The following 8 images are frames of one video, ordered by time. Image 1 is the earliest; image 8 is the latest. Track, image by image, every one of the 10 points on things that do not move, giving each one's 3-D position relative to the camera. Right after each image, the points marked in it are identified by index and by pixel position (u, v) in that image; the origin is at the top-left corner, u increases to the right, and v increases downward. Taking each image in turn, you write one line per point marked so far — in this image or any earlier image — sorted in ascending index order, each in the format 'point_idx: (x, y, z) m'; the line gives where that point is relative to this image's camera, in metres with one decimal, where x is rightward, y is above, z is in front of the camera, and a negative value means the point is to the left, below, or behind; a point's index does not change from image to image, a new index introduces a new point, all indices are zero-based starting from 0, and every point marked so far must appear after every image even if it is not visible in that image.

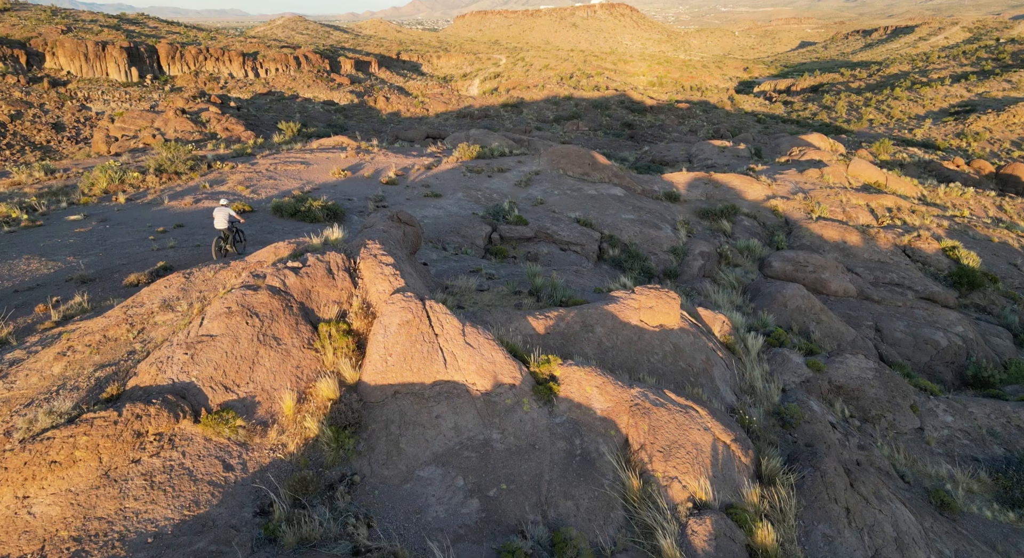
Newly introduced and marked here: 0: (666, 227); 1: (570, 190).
0: (+4.8, +1.5, +17.9) m
1: (+1.9, +2.9, +19.6) m
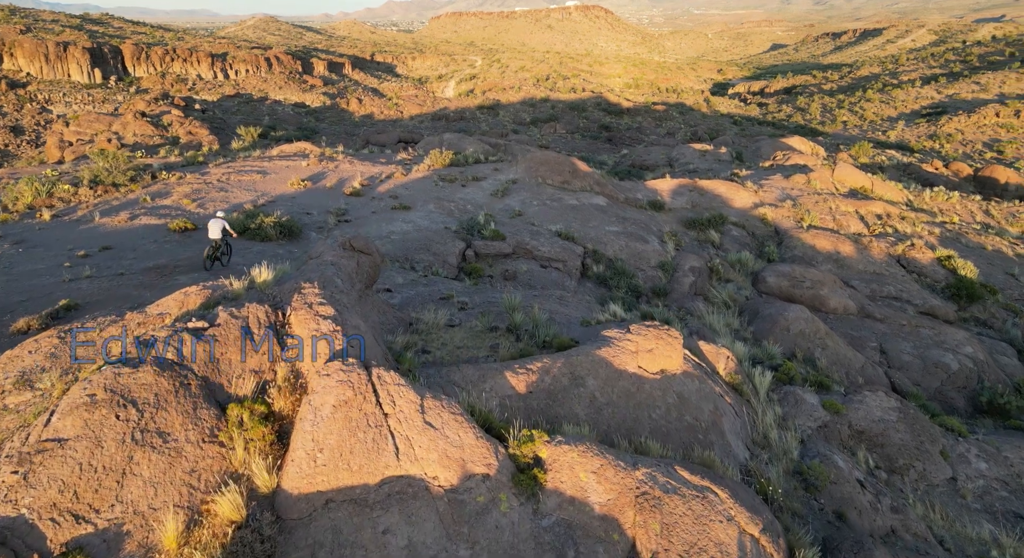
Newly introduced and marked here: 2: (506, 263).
0: (+4.1, +1.1, +16.7) m
1: (+1.2, +2.4, +18.4) m
2: (-0.2, +0.3, +14.3) m
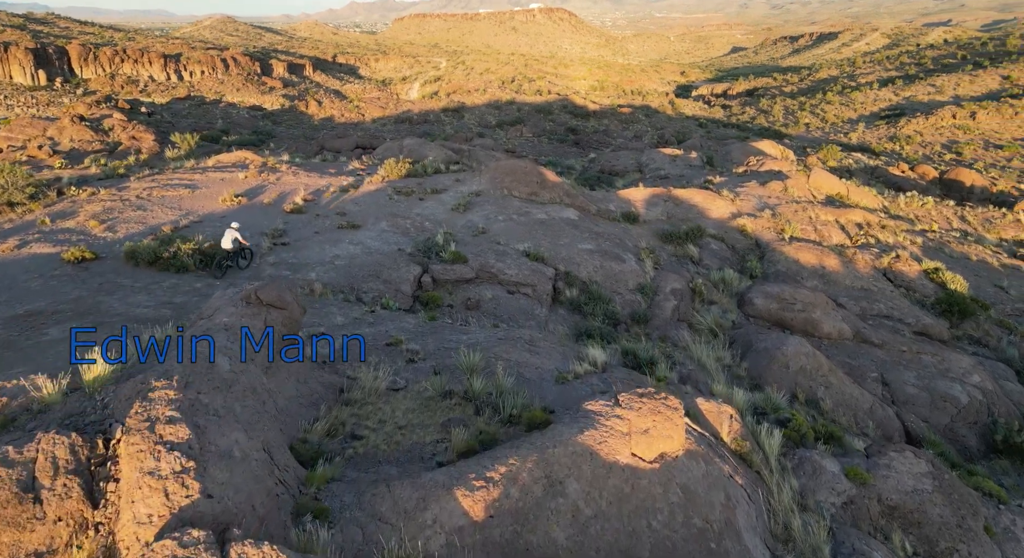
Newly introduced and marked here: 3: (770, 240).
0: (+3.1, +0.5, +15.3) m
1: (+0.1, +1.8, +16.8) m
2: (-1.0, -0.3, +12.7) m
3: (+8.2, +1.2, +18.9) m
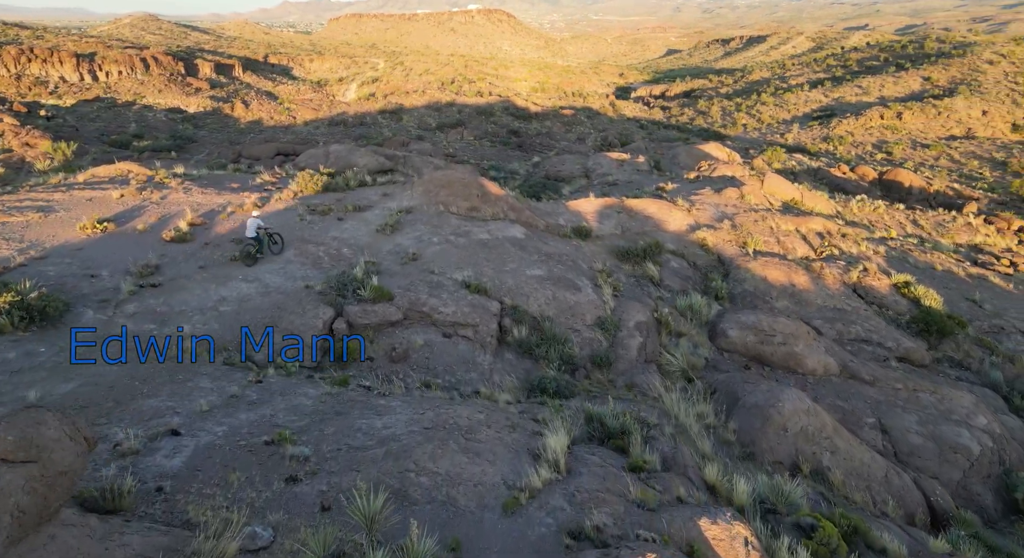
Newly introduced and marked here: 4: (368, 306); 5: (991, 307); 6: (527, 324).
0: (+1.7, -0.1, +13.3) m
1: (-1.5, +1.0, +14.5) m
2: (-2.1, -1.0, +10.3) m
3: (+6.5, +0.7, +17.3) m
4: (-2.6, -0.5, +10.6) m
5: (+13.1, -0.8, +16.2) m
6: (+0.3, -0.9, +11.6) m
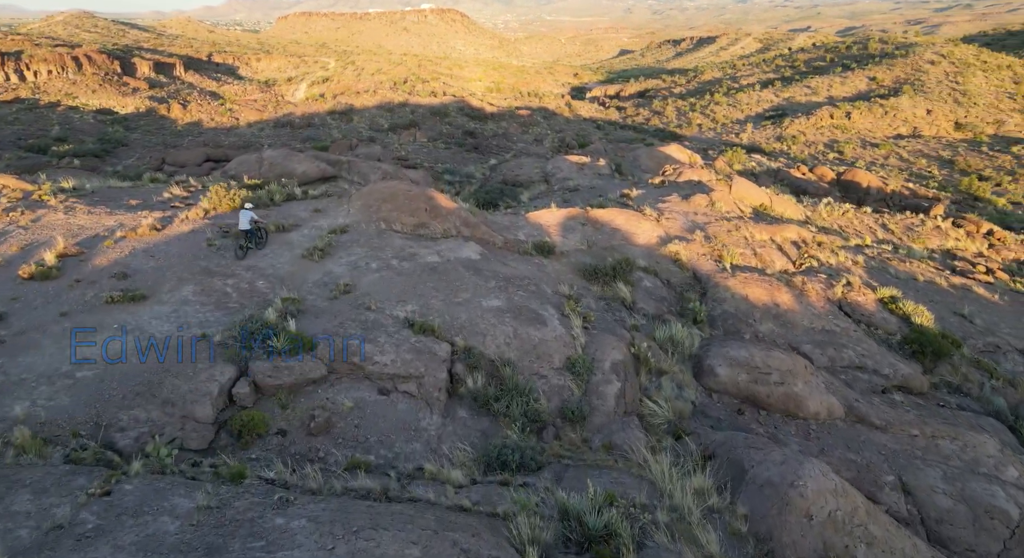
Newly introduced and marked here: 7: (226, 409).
0: (+0.8, -0.7, +11.4) m
1: (-2.5, +0.4, +12.4) m
2: (-2.8, -1.7, +8.2) m
3: (+5.2, +0.2, +15.7) m
4: (-3.3, -1.2, +8.4) m
5: (+12.0, -1.1, +15.1) m
6: (-0.5, -1.5, +9.6) m
7: (-3.8, -1.7, +7.7) m
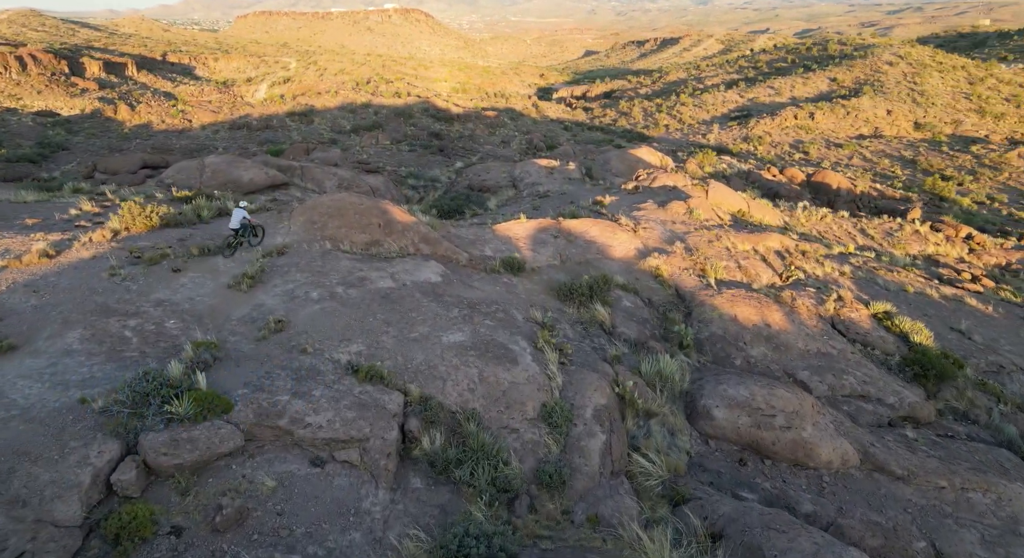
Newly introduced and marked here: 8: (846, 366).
0: (+0.2, -1.2, +9.9) m
1: (-3.1, -0.2, +10.7) m
2: (-3.2, -2.2, +6.4) m
3: (+4.4, -0.2, +14.4) m
4: (-3.7, -1.7, +6.7) m
5: (+11.2, -1.4, +14.1) m
6: (-0.9, -2.0, +8.0) m
7: (-4.1, -2.2, +5.9) m
8: (+7.0, -1.8, +12.3) m
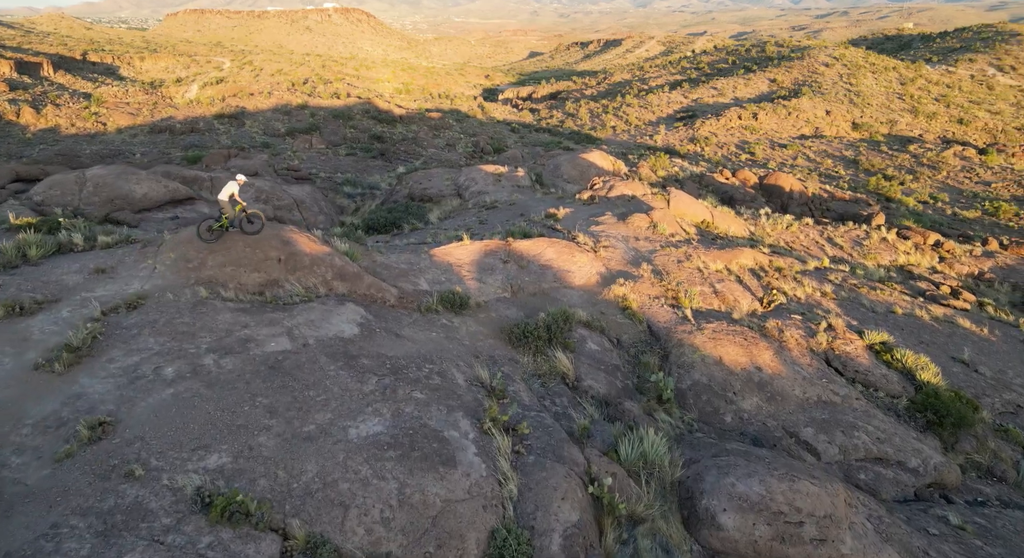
0: (-0.6, -2.0, +7.3) m
1: (-4.0, -1.0, +7.8) m
2: (-3.7, -3.1, +3.6) m
3: (+3.2, -0.9, +12.2) m
4: (-4.2, -2.6, +3.7) m
5: (+10.0, -1.9, +12.4) m
6: (-1.6, -2.8, +5.3) m
7: (-4.6, -3.1, +3.0) m
8: (+5.9, -2.4, +10.2) m
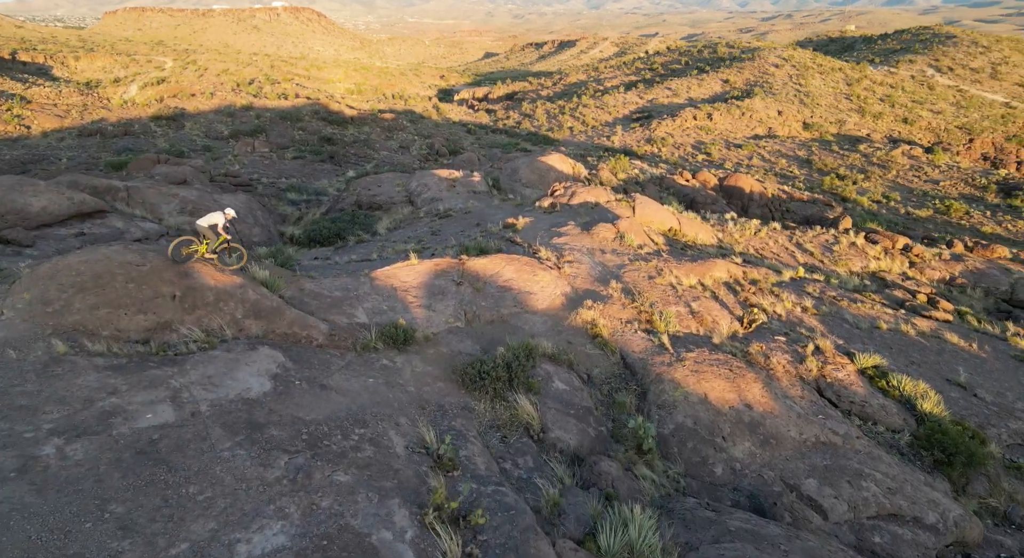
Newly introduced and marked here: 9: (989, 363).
0: (-1.1, -2.5, +5.5) m
1: (-4.5, -1.6, +5.8) m
2: (-3.9, -3.7, +1.6) m
3: (+2.4, -1.3, +10.7) m
4: (-4.4, -3.1, +1.8) m
5: (+9.2, -2.2, +11.4) m
6: (-1.9, -3.3, +3.5) m
7: (-4.7, -3.7, +1.0) m
8: (+5.3, -2.8, +8.9) m
9: (+10.4, -1.8, +12.8) m
